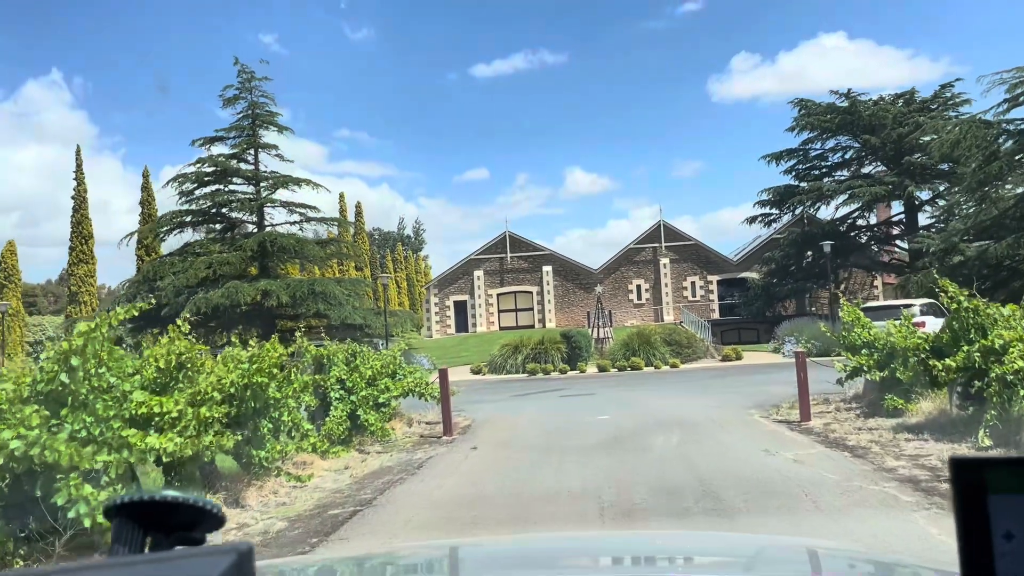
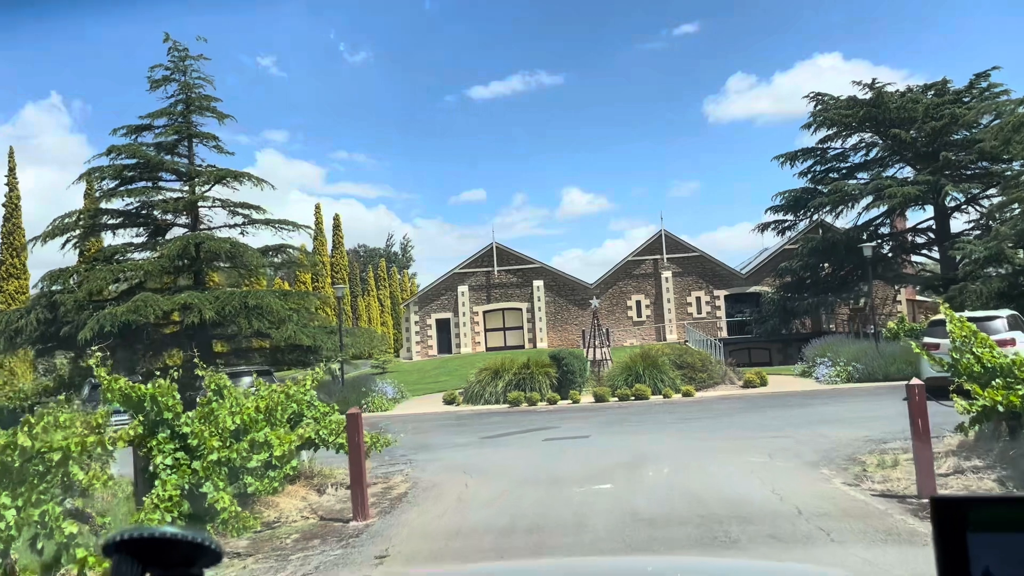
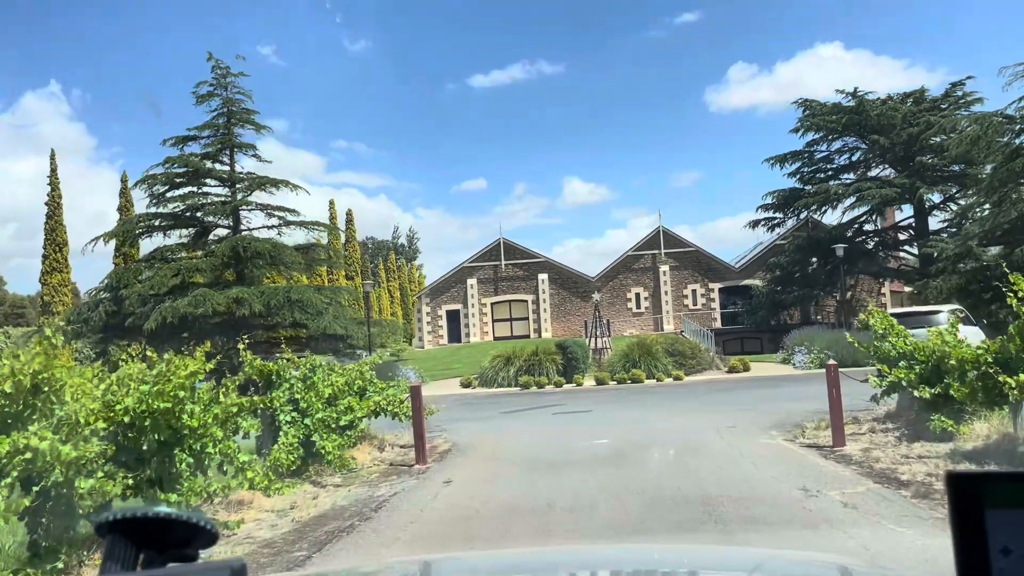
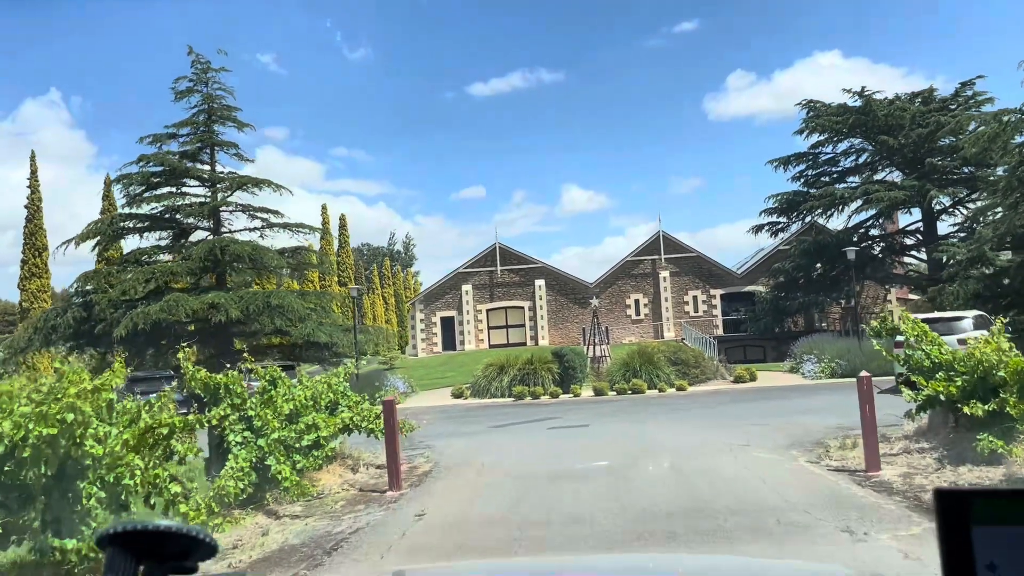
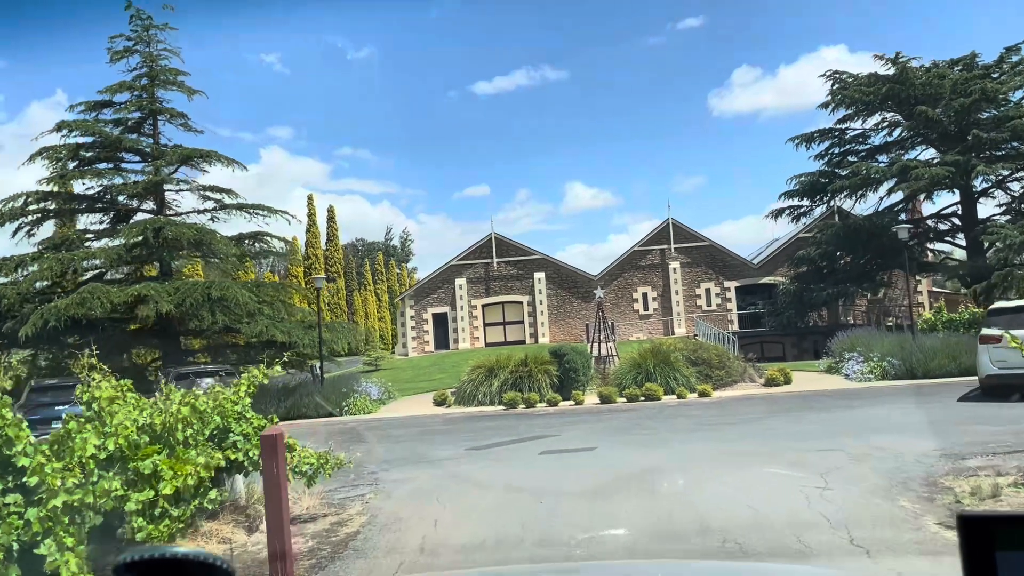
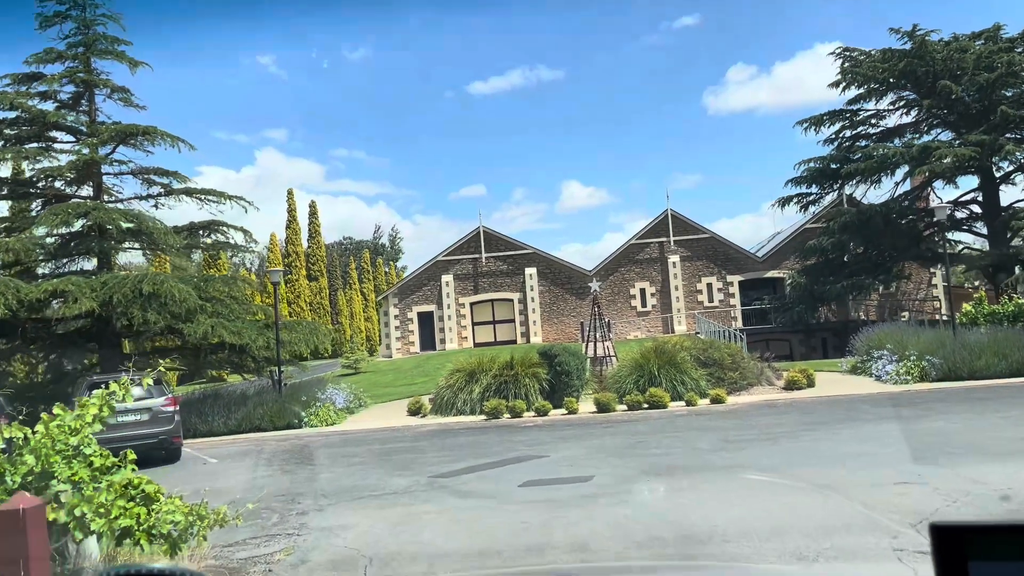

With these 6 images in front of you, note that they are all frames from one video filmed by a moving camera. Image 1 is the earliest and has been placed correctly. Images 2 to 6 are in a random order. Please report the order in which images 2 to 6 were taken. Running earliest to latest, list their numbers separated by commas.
3, 4, 2, 5, 6
